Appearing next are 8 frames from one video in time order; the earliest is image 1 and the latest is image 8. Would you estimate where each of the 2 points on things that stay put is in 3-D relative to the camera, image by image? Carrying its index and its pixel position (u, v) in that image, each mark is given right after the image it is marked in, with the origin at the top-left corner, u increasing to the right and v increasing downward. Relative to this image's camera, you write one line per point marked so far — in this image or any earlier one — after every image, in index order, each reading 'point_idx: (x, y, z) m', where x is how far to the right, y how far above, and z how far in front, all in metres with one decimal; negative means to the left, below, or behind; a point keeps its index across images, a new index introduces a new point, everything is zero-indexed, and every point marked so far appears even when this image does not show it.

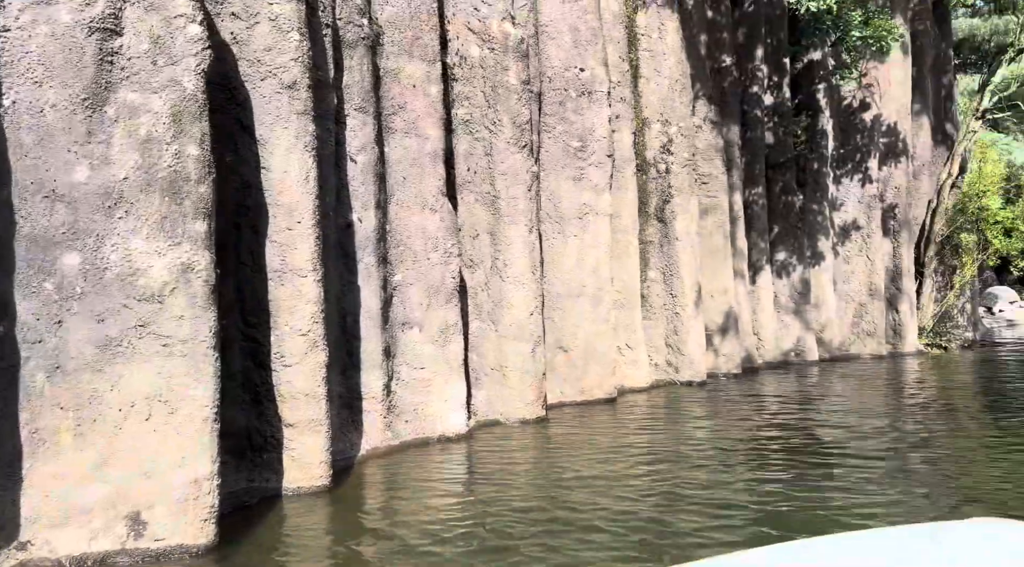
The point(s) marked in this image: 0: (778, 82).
0: (+4.2, +3.1, +13.0) m
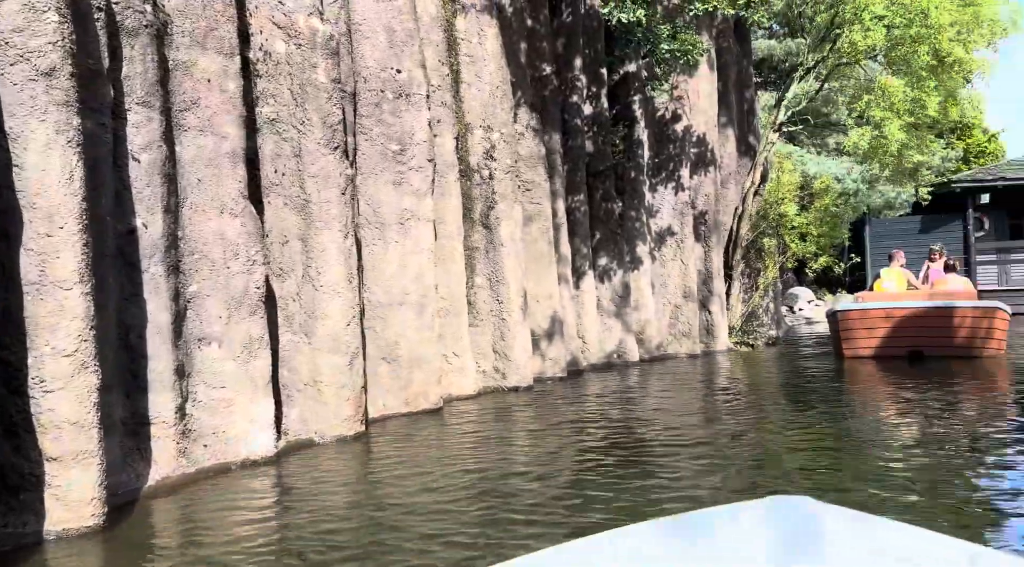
0: (+1.4, +3.1, +13.4) m
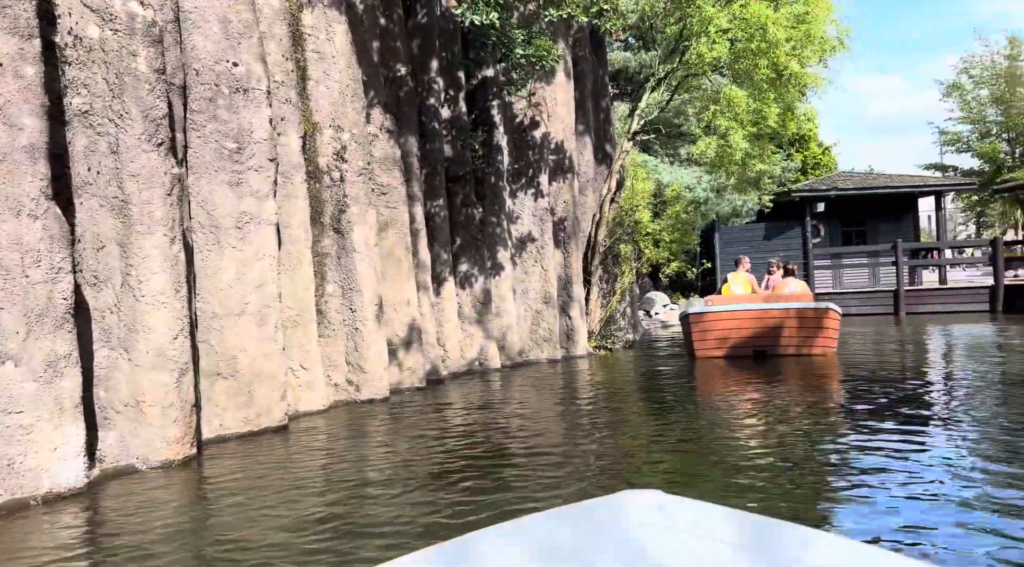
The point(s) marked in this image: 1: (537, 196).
0: (-0.9, +3.0, +13.2) m
1: (+0.5, +1.5, +14.6) m
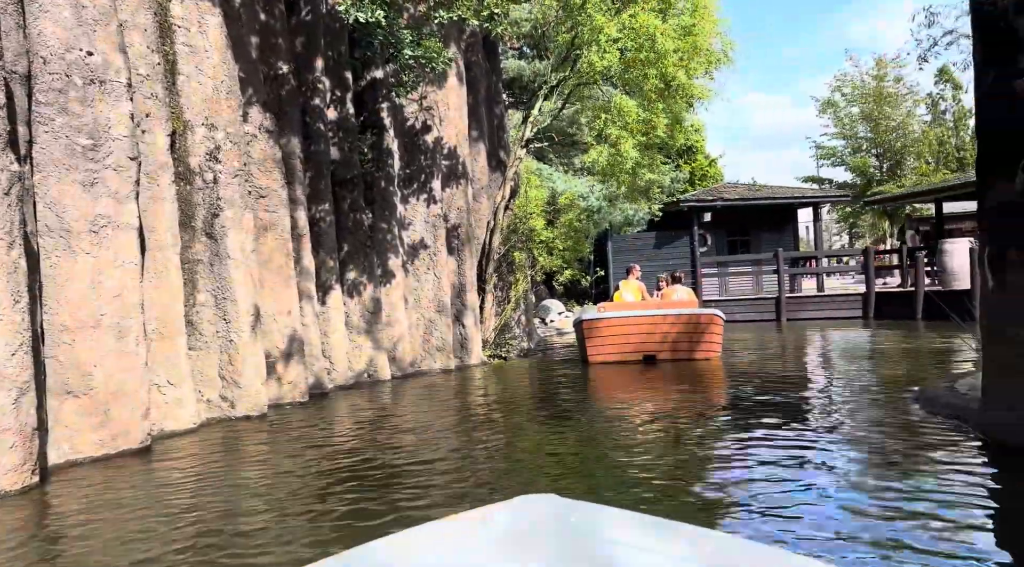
0: (-2.6, +2.8, +12.7) m
1: (-1.4, +1.4, +14.3) m
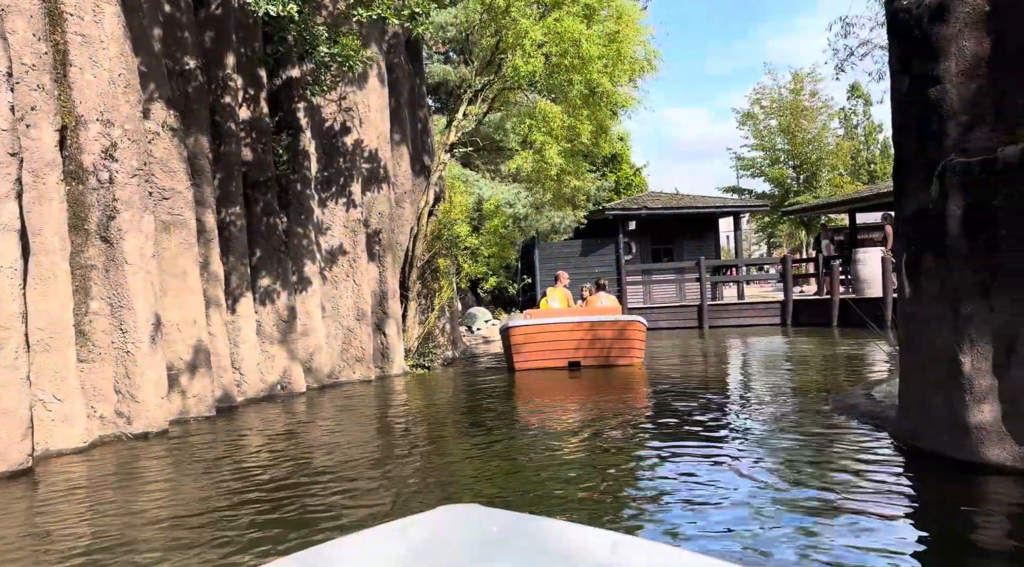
0: (-3.7, +2.7, +12.2) m
1: (-2.7, +1.3, +13.8) m
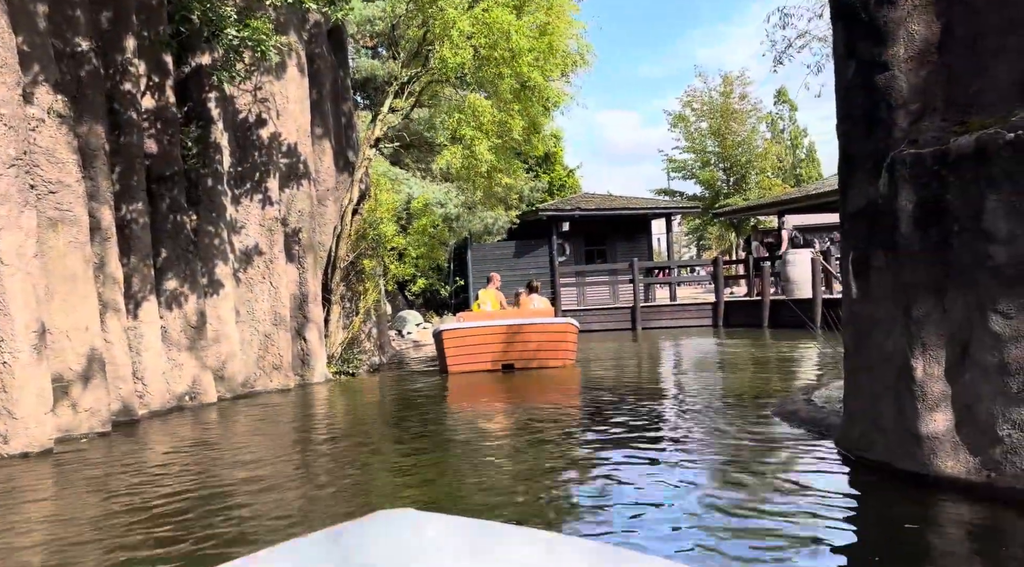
0: (-4.7, +2.7, +11.3) m
1: (-3.8, +1.2, +13.0) m
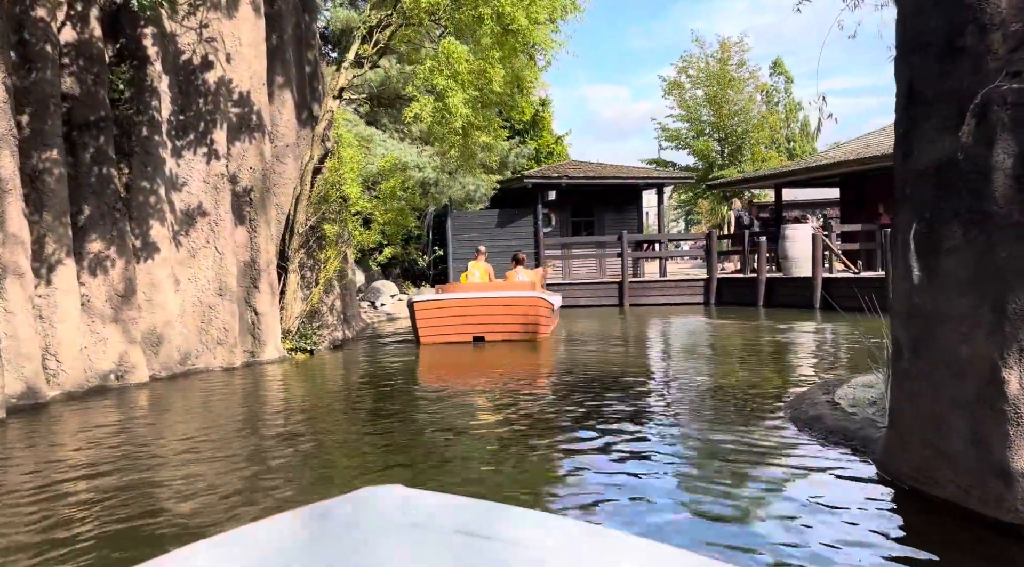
0: (-5.0, +3.1, +9.7) m
1: (-4.1, +1.7, +11.5) m
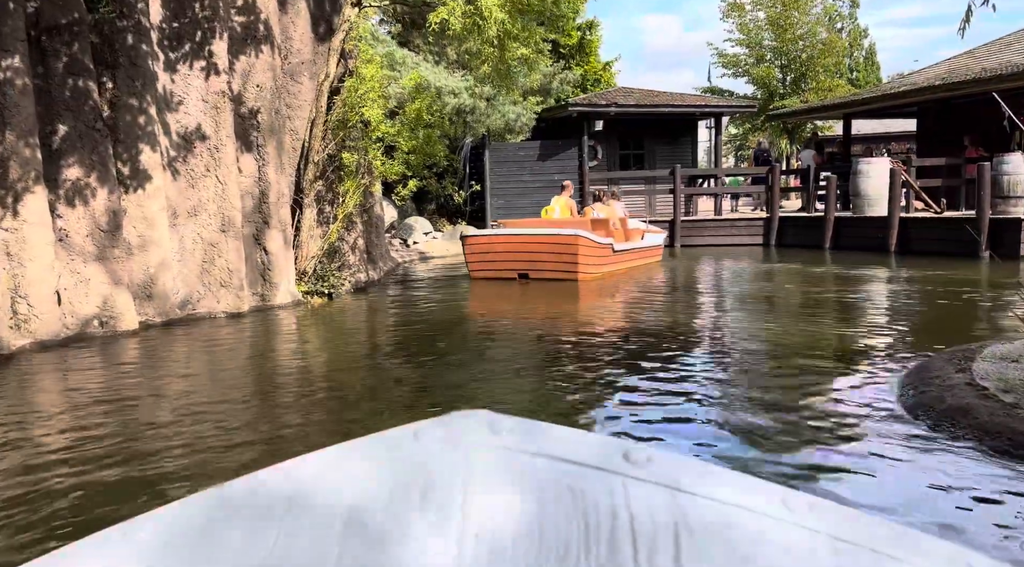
0: (-4.5, +3.8, +8.2) m
1: (-3.6, +2.5, +10.1) m
